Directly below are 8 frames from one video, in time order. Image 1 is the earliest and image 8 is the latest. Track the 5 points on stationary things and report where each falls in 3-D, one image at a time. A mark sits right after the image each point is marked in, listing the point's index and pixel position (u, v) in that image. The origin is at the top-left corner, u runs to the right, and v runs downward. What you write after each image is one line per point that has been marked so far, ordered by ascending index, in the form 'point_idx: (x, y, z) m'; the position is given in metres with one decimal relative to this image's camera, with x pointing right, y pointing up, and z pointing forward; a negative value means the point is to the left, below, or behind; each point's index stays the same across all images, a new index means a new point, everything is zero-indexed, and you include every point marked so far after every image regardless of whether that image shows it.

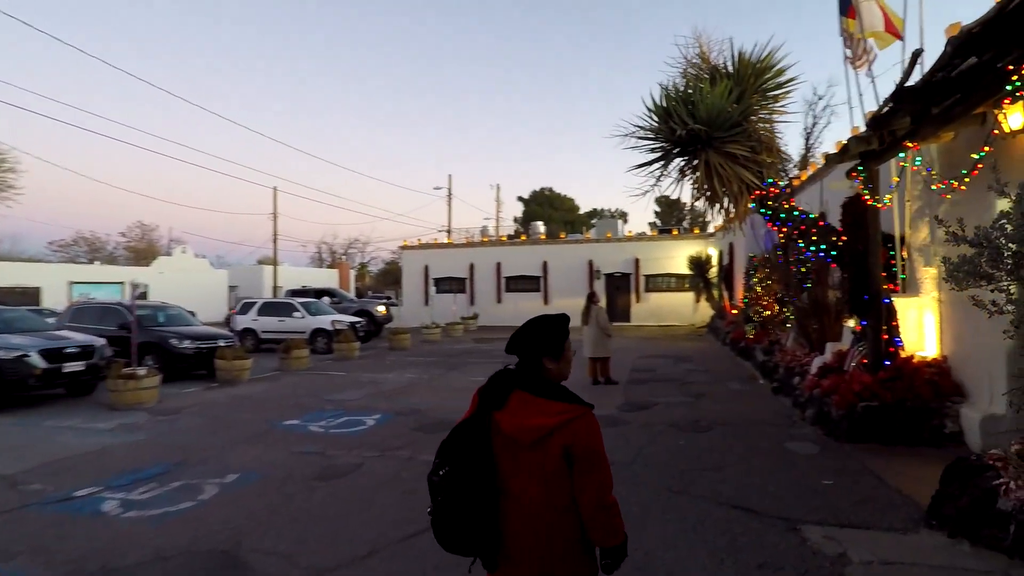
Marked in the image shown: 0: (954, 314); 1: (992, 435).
0: (+5.3, -0.3, +7.0) m
1: (+5.0, -1.5, +6.0) m
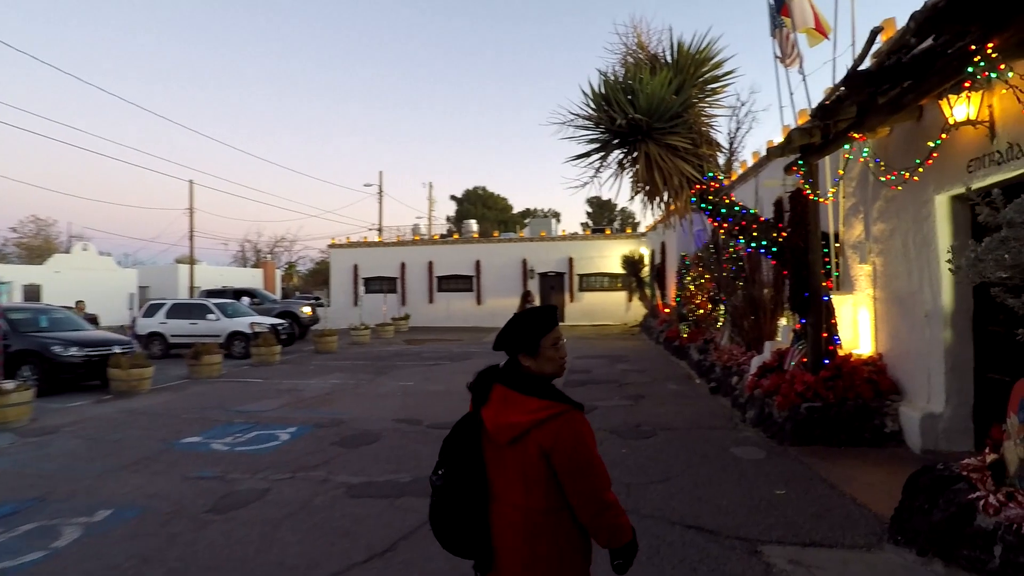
0: (+4.5, -0.3, +6.9) m
1: (+4.3, -1.5, +5.9) m
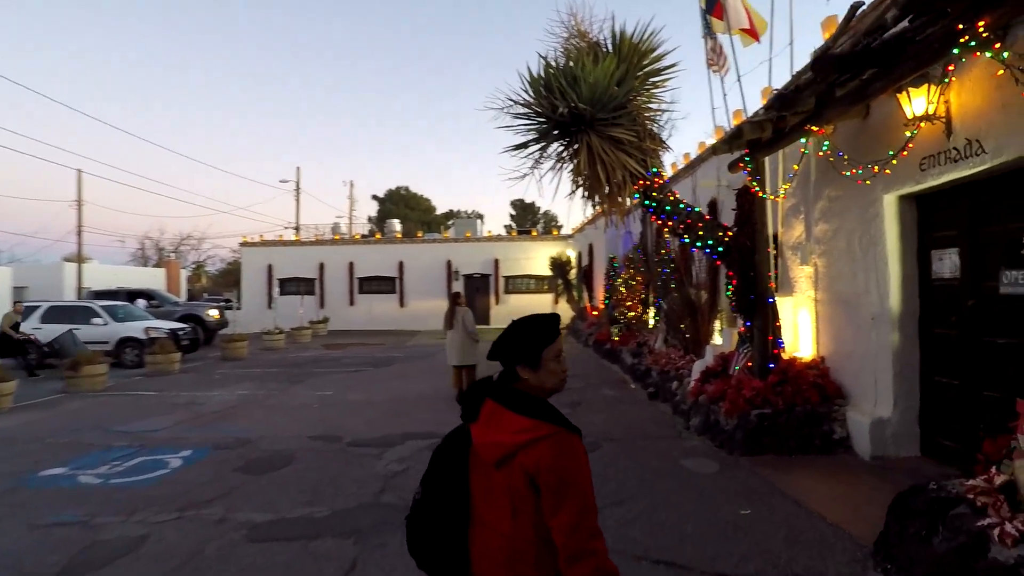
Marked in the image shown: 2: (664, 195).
0: (+3.7, -0.3, +6.8) m
1: (+3.7, -1.5, +5.8) m
2: (+2.0, +1.2, +7.6) m
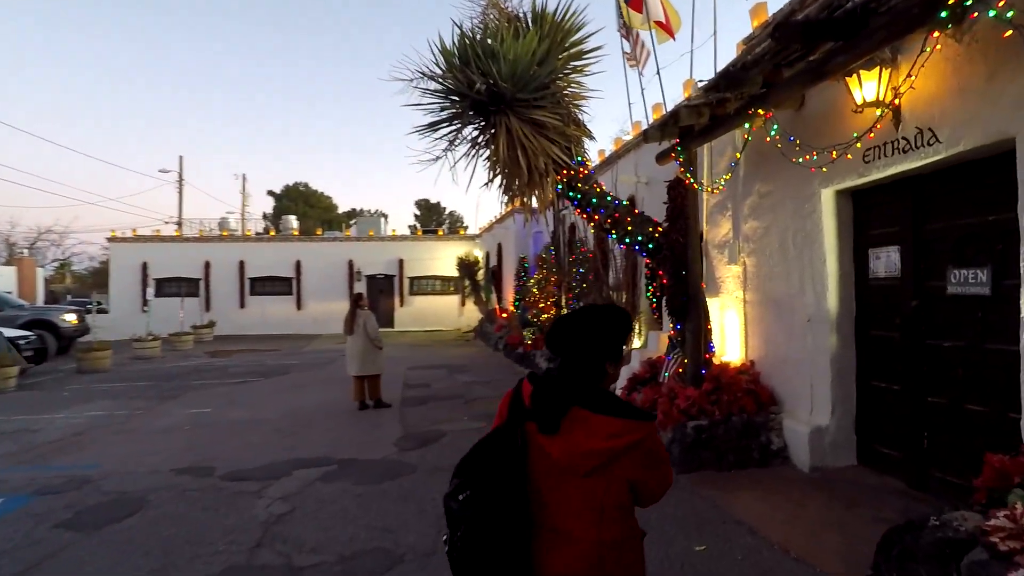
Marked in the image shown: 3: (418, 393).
0: (+2.8, -0.3, +6.4) m
1: (+2.9, -1.5, +5.4) m
2: (+0.9, +1.2, +6.9) m
3: (-1.7, -1.9, +10.7) m
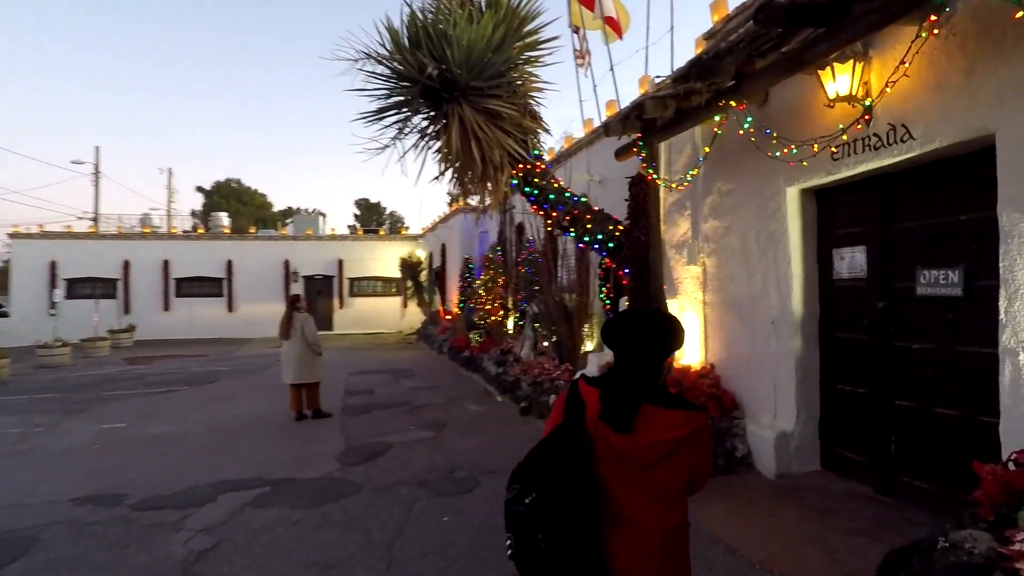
0: (+2.3, -0.3, +6.3) m
1: (+2.5, -1.5, +5.3) m
2: (+0.4, +1.2, +6.6) m
3: (-2.6, -1.9, +10.0) m
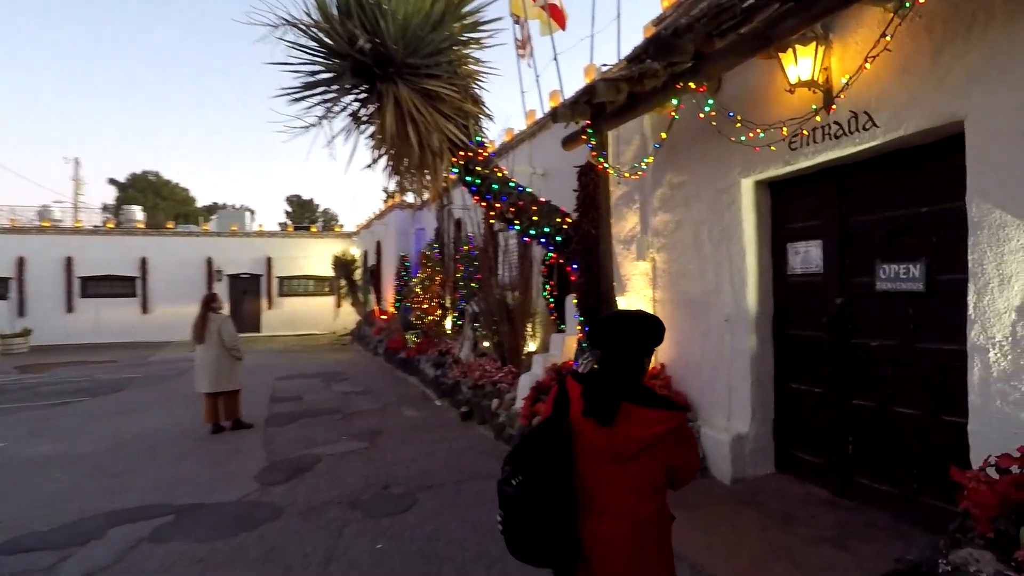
0: (+1.7, -0.3, +6.0) m
1: (+2.0, -1.5, +5.1) m
2: (-0.2, +1.3, +6.1) m
3: (-3.6, -1.9, +9.2) m
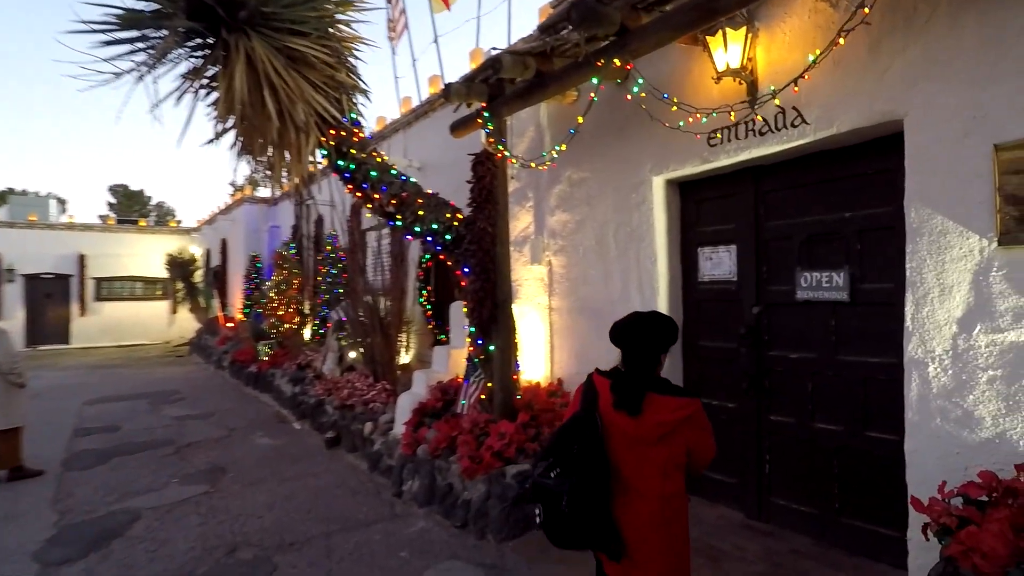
0: (+0.6, -0.4, +5.5) m
1: (+1.1, -1.6, +4.6) m
2: (-1.3, +1.2, +5.2) m
3: (-5.3, -2.0, +7.4) m
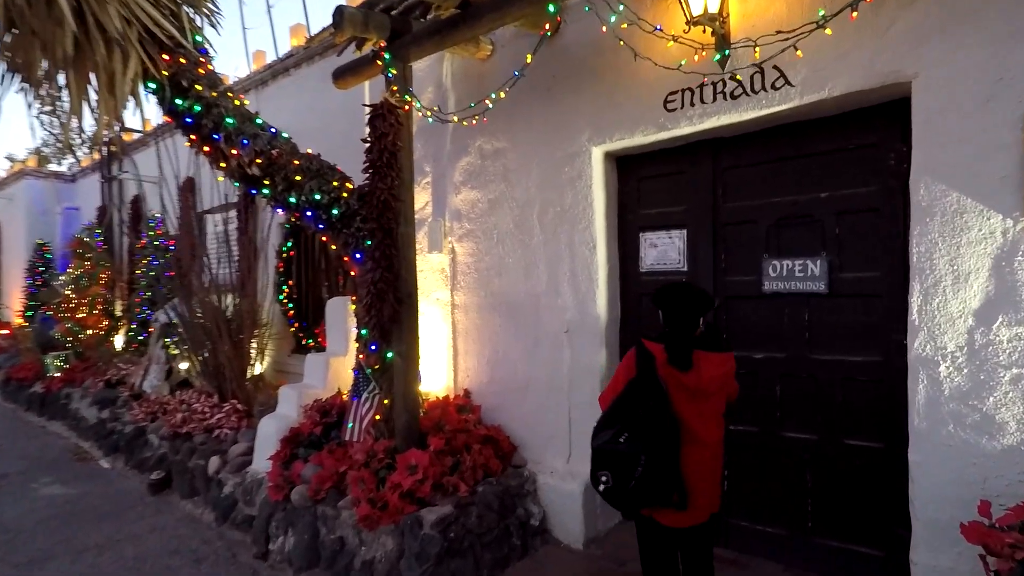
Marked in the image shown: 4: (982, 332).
0: (-0.2, -0.3, +4.6) m
1: (+0.5, -1.5, +3.9) m
2: (-1.9, +1.3, +3.8) m
3: (-6.4, -1.9, +4.9) m
4: (+2.1, -0.2, +2.6) m
